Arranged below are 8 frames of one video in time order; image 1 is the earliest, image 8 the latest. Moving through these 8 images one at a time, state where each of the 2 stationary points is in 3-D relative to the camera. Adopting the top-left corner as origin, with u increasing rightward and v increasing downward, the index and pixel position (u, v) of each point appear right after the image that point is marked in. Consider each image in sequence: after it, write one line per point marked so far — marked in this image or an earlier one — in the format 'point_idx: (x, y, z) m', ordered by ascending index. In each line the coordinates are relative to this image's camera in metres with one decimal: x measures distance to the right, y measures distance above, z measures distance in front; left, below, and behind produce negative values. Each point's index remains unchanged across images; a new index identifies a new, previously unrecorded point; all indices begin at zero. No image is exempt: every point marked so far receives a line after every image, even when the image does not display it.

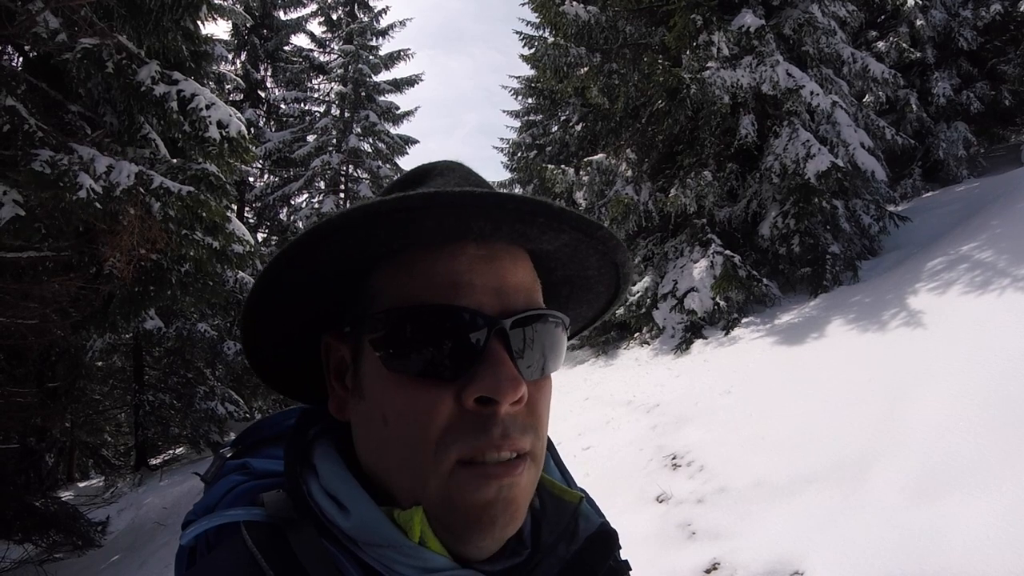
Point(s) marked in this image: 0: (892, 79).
0: (+6.2, +3.4, +8.9) m
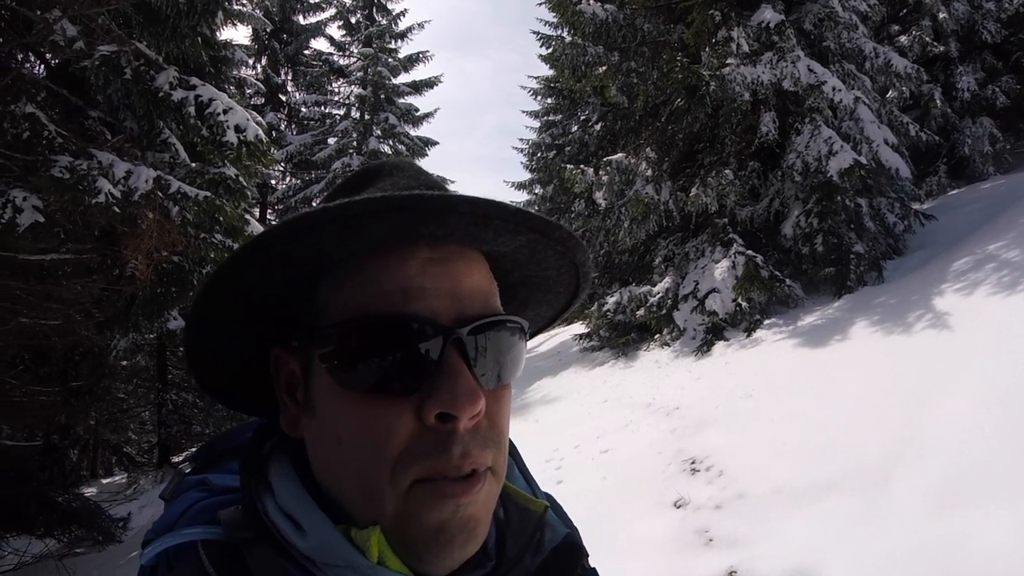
0: (+6.4, +3.4, +8.6) m
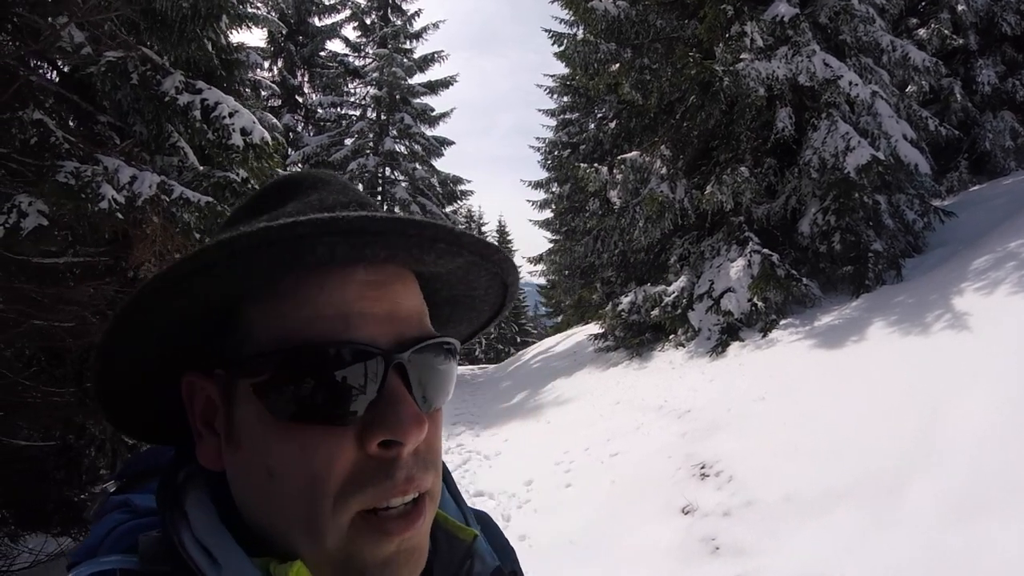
0: (+6.6, +3.4, +8.4) m
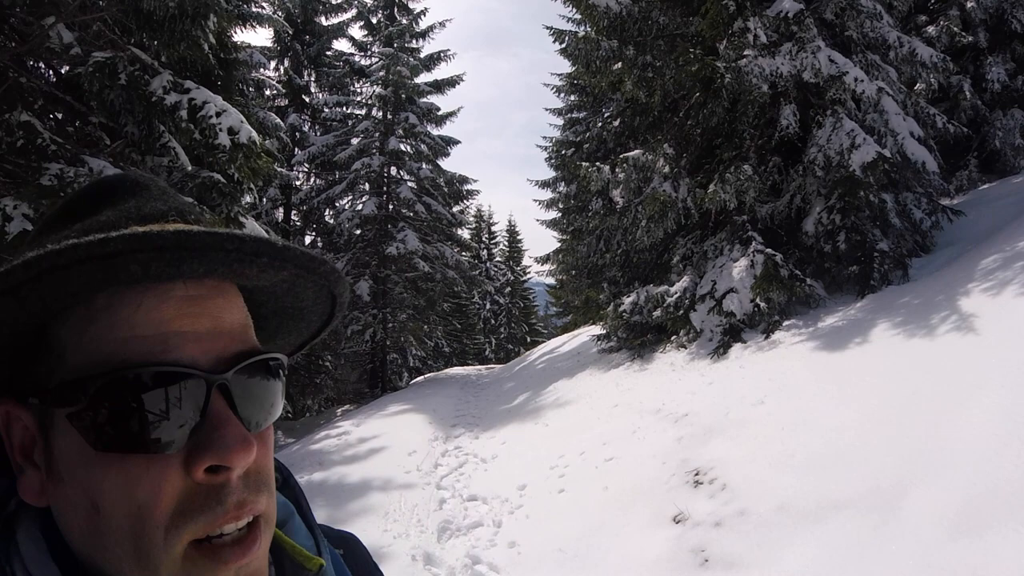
0: (+6.5, +3.4, +8.2) m
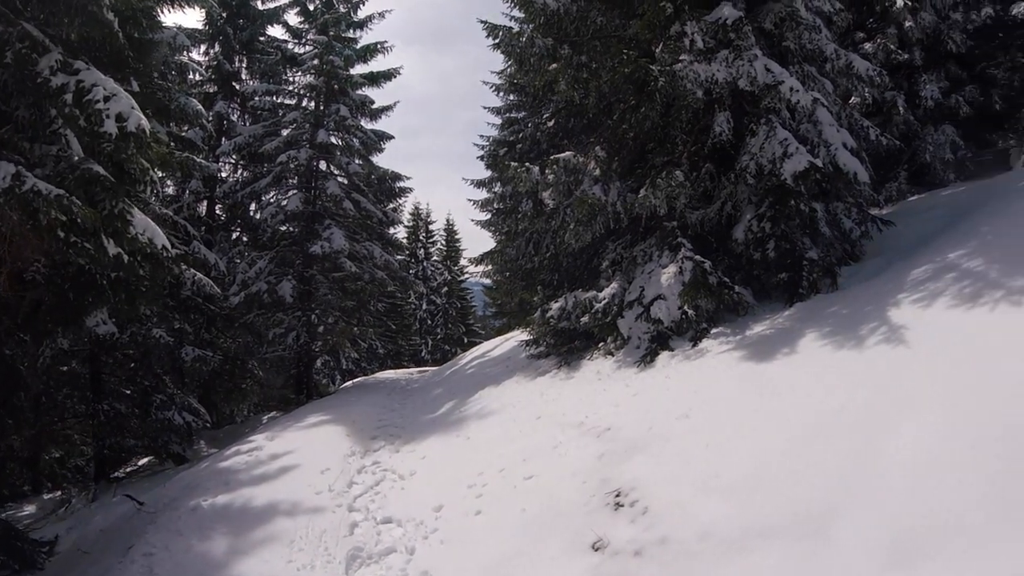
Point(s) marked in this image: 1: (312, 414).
0: (+5.6, +3.2, +8.3) m
1: (-3.9, -2.5, +10.7) m
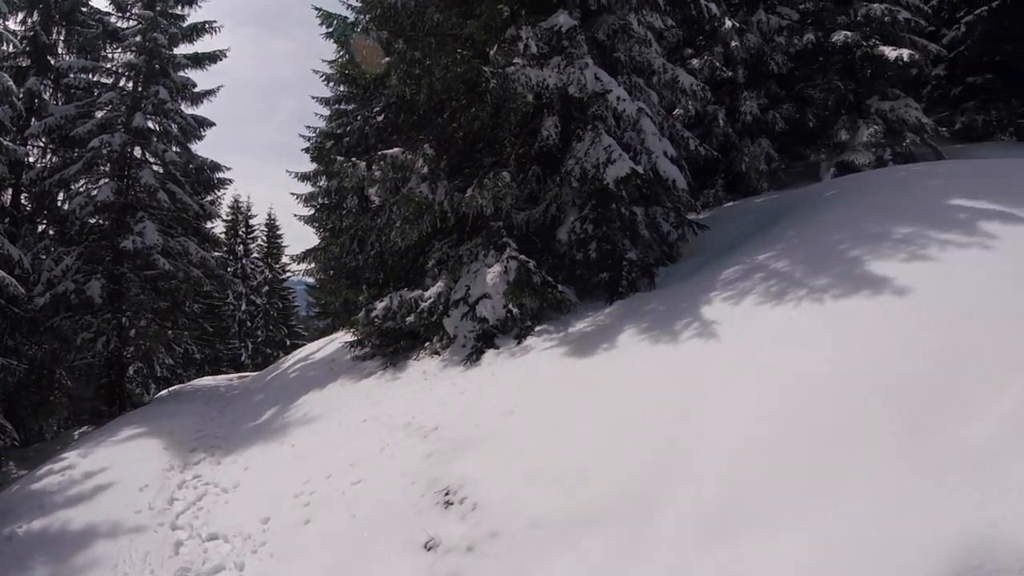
0: (+2.9, +3.3, +9.0) m
1: (-6.8, -2.5, +9.6) m
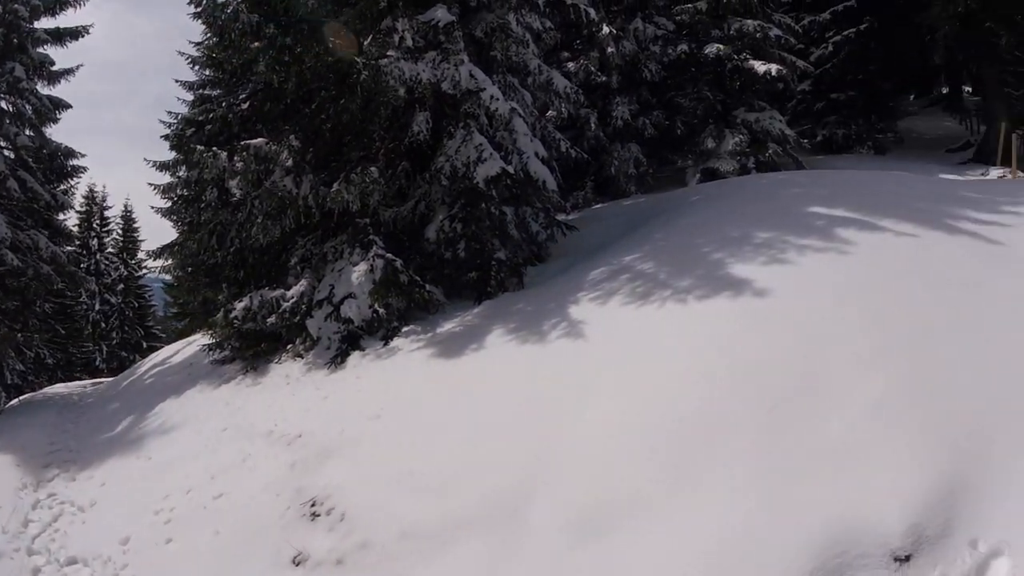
0: (+1.0, +3.2, +9.0) m
1: (-8.8, -2.5, +8.7) m
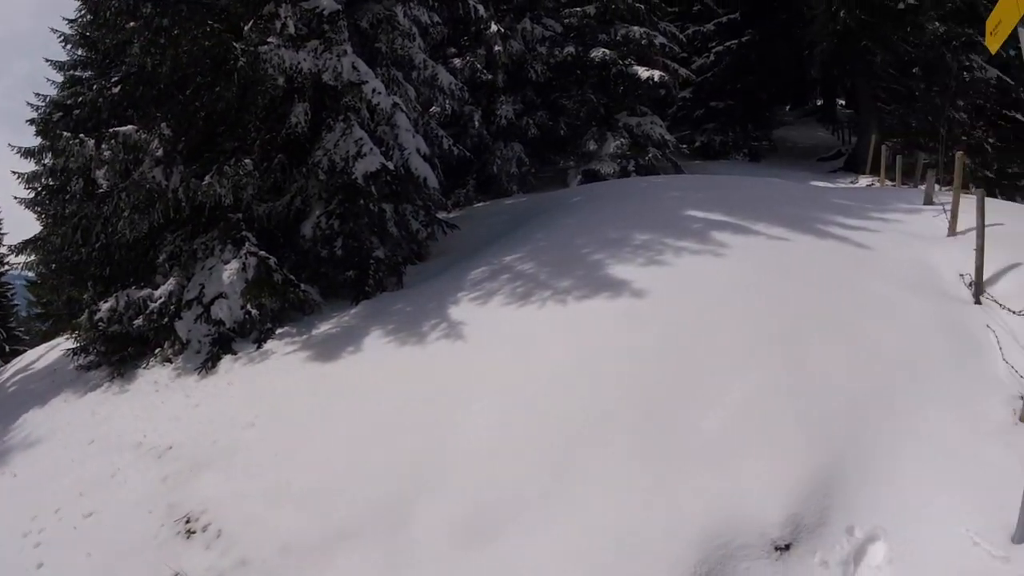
0: (-0.8, +3.2, +9.0) m
1: (-10.5, -2.5, +7.7) m
